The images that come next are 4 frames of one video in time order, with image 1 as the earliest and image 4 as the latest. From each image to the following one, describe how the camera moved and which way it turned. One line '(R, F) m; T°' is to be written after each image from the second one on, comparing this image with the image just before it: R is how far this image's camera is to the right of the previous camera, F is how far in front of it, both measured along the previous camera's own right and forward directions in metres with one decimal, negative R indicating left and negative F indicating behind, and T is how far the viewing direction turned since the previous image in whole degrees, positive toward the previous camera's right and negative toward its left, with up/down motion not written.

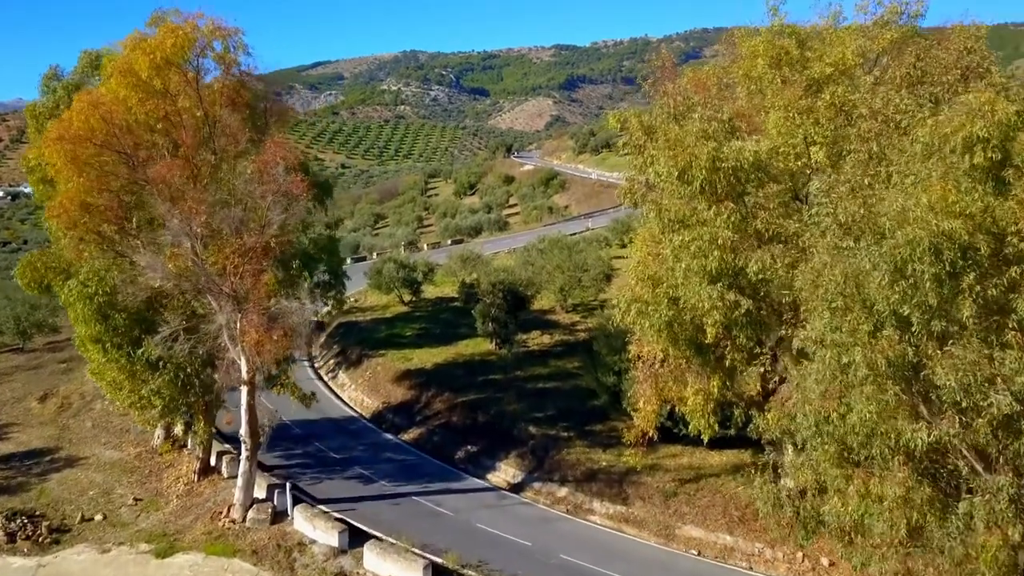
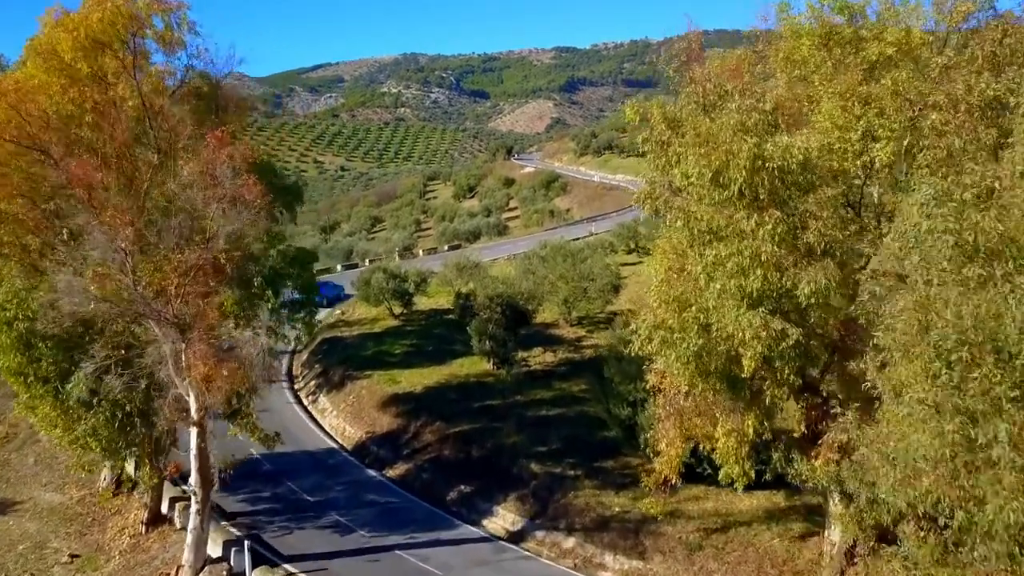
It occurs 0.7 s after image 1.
(0.0, +2.1) m; 0°
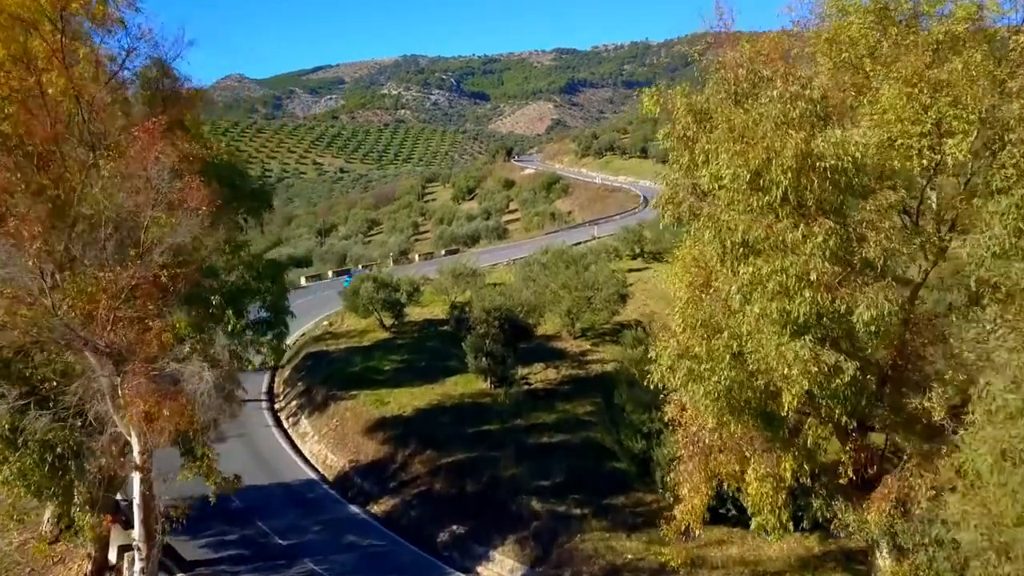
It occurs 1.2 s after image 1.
(0.0, +1.7) m; 0°
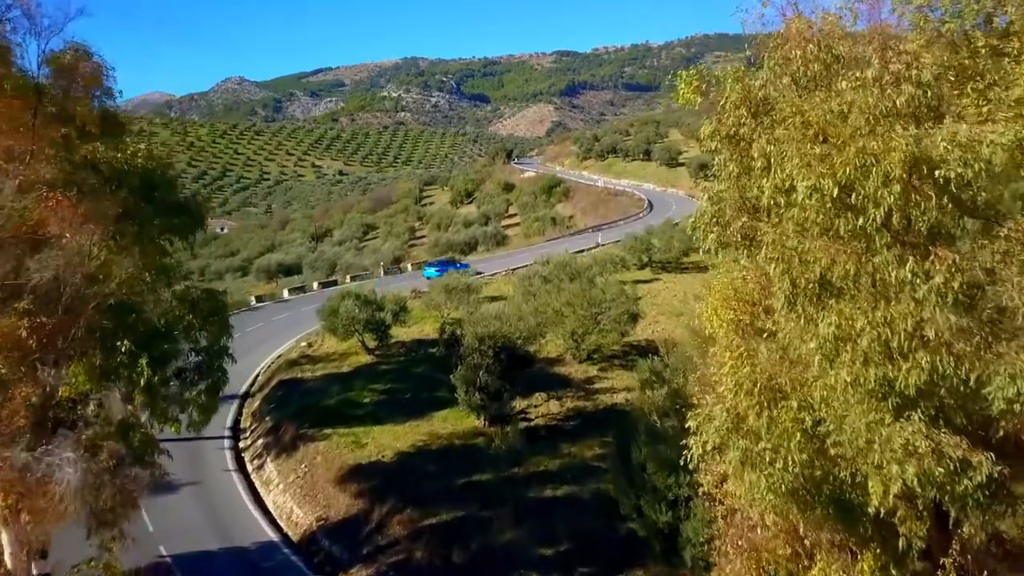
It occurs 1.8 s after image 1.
(+0.1, +2.4) m; 0°
